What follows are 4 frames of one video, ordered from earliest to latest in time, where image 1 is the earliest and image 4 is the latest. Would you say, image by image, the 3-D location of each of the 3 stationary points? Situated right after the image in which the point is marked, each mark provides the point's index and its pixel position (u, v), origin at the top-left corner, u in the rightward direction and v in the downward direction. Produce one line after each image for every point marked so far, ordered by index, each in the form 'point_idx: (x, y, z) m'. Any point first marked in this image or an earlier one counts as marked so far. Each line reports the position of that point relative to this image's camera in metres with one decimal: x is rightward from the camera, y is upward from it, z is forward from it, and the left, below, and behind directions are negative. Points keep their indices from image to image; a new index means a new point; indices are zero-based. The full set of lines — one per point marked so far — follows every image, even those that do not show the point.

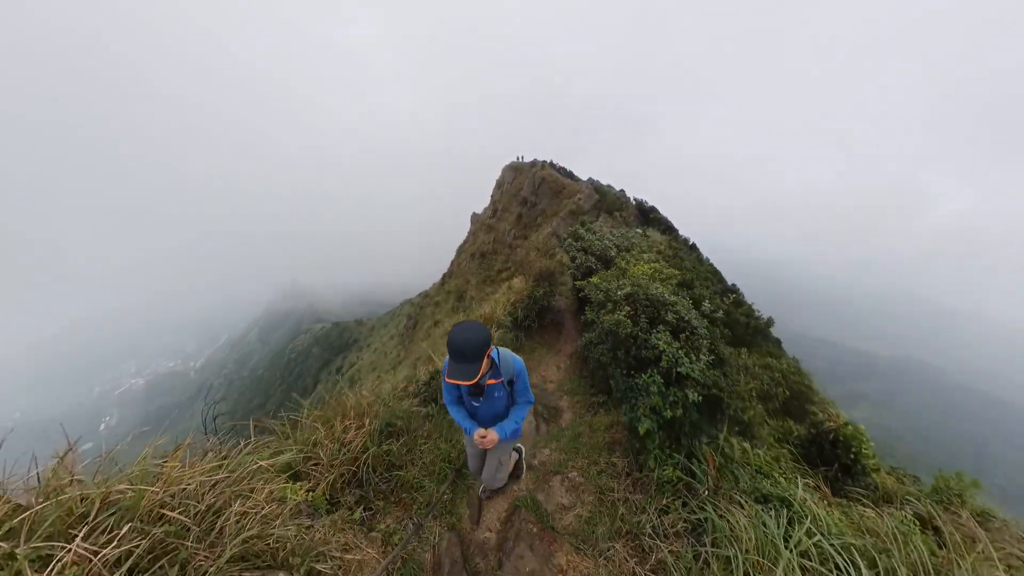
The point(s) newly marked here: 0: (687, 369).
0: (+1.5, -0.6, +4.0) m
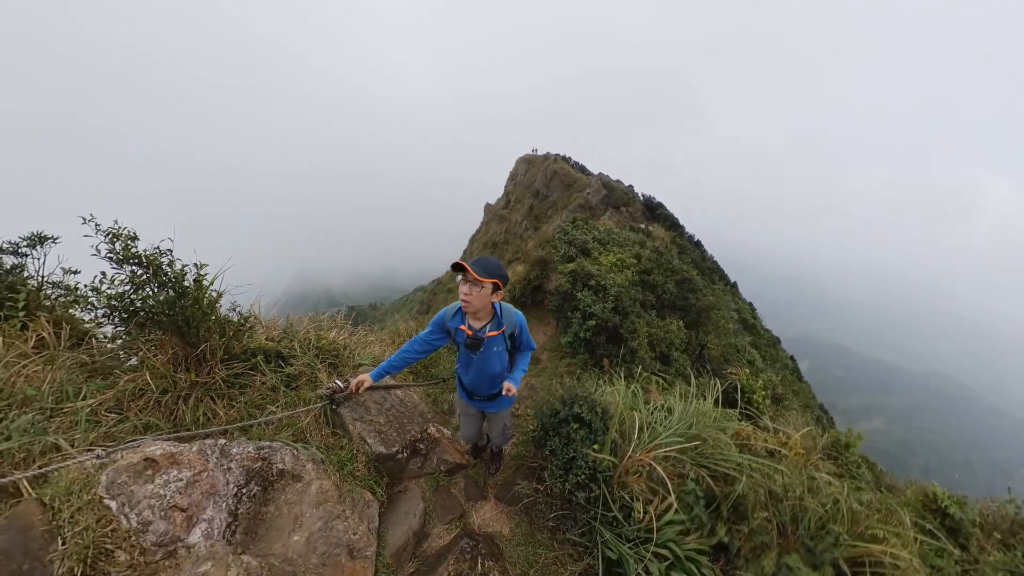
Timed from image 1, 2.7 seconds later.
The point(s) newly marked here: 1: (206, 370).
0: (+1.3, -0.3, +6.5) m
1: (-2.3, -0.7, +3.2) m
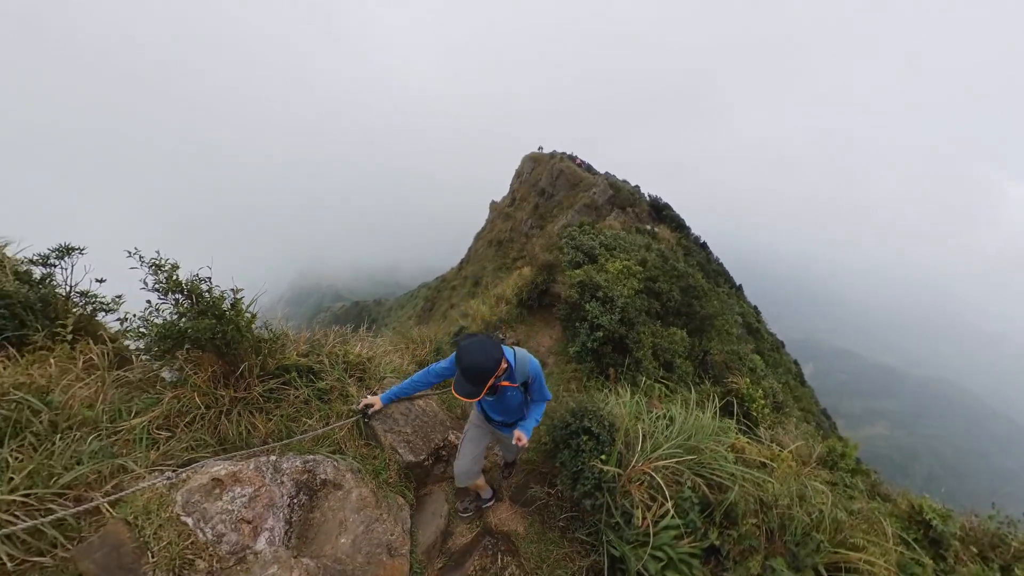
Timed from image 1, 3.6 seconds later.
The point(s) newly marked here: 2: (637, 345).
0: (+1.4, -0.5, +6.8) m
1: (-2.2, -0.8, +3.5) m
2: (+1.9, -0.9, +6.8) m
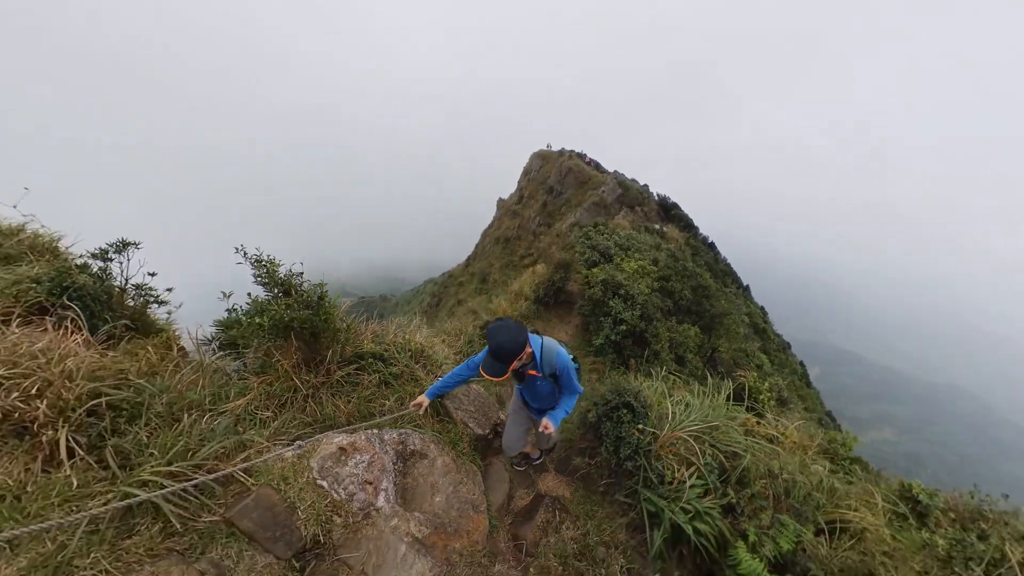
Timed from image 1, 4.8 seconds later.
0: (+1.9, -0.5, +7.3) m
1: (-1.7, -0.8, +4.1) m
2: (+2.4, -0.9, +7.3) m
